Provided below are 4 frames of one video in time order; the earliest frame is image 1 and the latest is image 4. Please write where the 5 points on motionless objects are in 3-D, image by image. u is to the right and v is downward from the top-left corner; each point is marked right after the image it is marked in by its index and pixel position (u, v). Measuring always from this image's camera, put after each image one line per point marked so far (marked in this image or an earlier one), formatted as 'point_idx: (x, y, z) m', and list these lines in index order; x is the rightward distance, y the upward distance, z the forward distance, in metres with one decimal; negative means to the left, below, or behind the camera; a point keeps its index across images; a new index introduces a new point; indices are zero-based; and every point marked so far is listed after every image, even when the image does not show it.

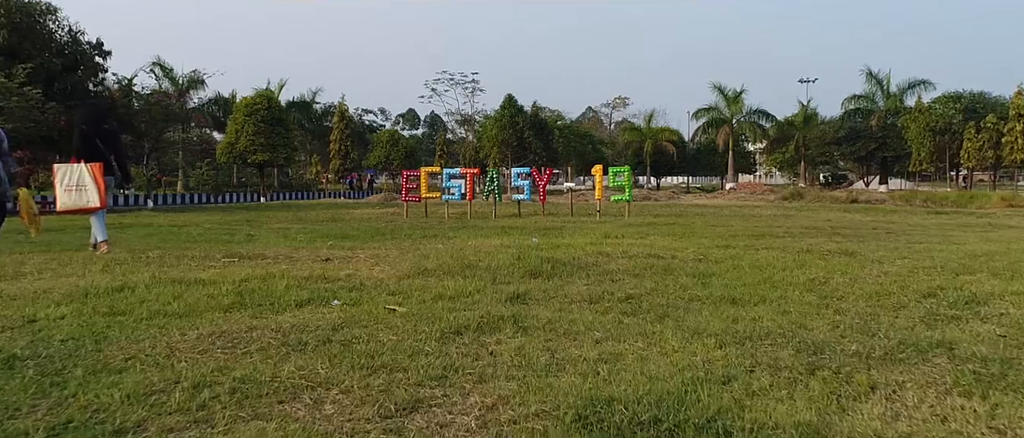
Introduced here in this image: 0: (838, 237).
0: (+5.6, -0.3, +16.4) m
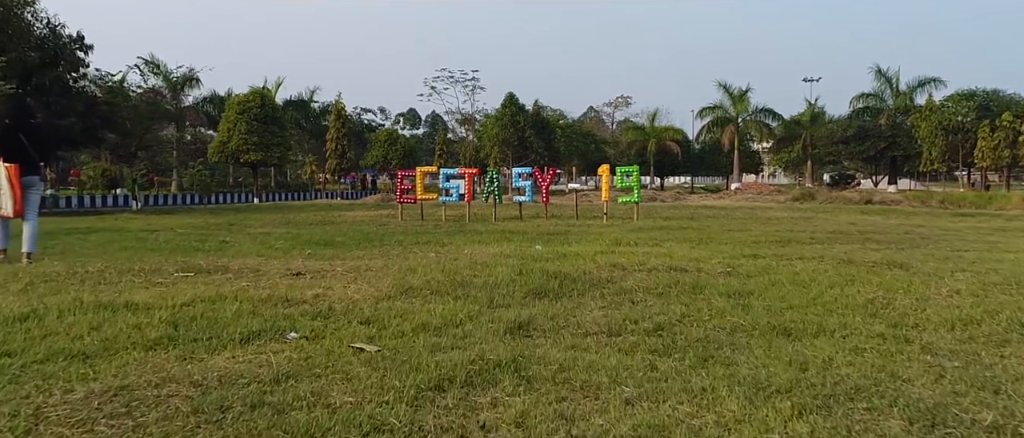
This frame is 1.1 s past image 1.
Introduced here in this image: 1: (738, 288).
0: (+5.6, -0.4, +14.8) m
1: (+2.1, -0.6, +8.8) m
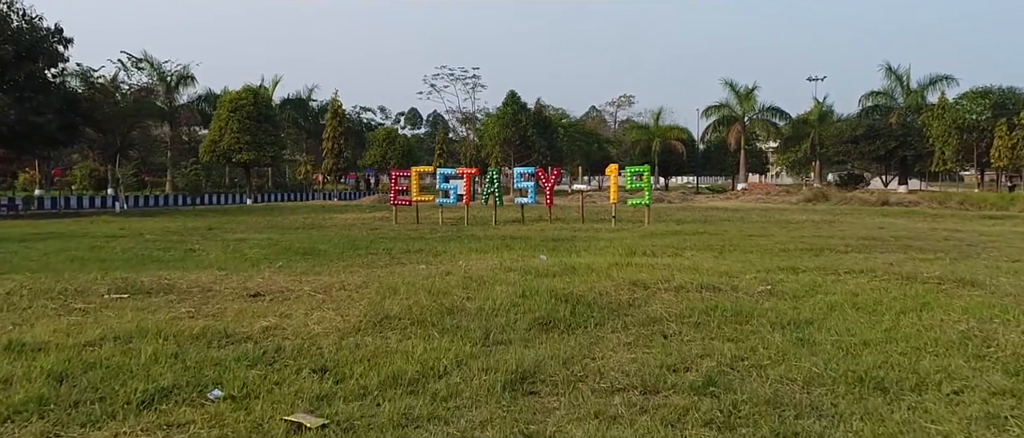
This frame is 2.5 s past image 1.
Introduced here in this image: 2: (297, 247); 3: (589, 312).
0: (+5.6, -0.5, +13.2) m
1: (+2.1, -0.7, +7.1) m
2: (-3.3, -0.4, +14.6) m
3: (+0.5, -0.7, +7.0) m
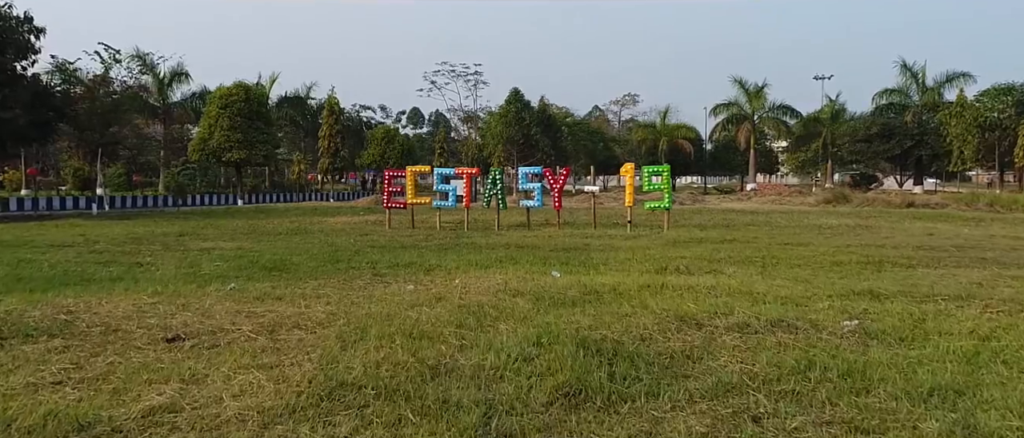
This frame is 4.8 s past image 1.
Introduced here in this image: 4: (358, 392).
0: (+5.7, -0.6, +11.0) m
1: (+2.1, -0.8, +5.0) m
2: (-3.2, -0.5, +12.5) m
3: (+0.6, -0.8, +4.9) m
4: (-0.7, -0.8, +4.5) m
